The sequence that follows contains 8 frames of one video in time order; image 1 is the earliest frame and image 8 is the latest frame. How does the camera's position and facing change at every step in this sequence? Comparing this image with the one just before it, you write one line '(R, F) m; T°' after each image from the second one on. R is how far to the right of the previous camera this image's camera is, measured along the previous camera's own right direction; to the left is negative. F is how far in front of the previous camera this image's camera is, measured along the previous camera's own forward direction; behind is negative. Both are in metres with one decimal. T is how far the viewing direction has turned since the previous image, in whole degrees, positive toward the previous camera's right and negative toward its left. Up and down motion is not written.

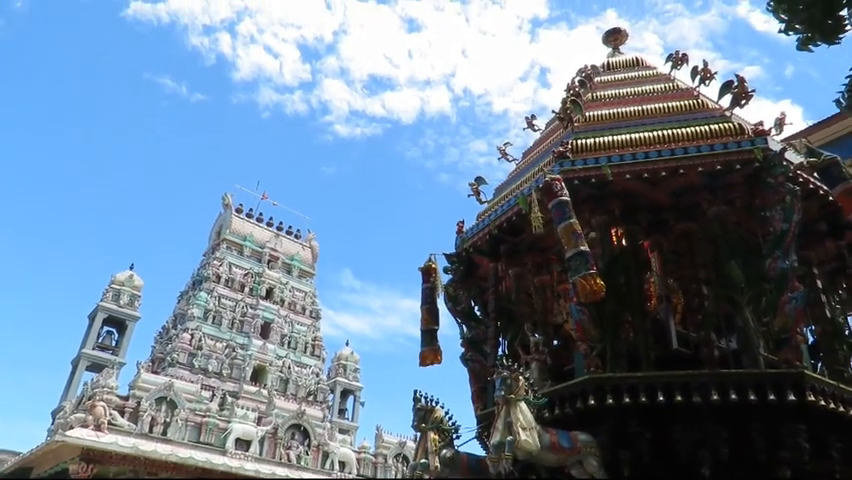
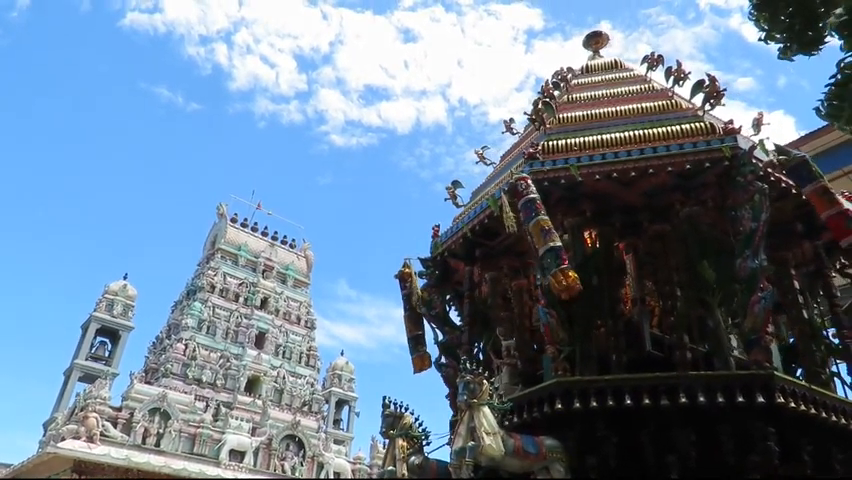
(+0.4, +0.2) m; 0°
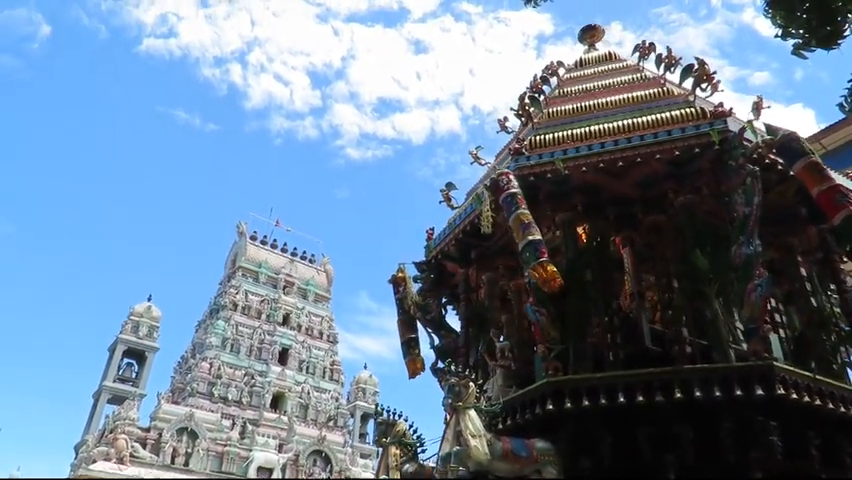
(+0.5, +0.2) m; -2°
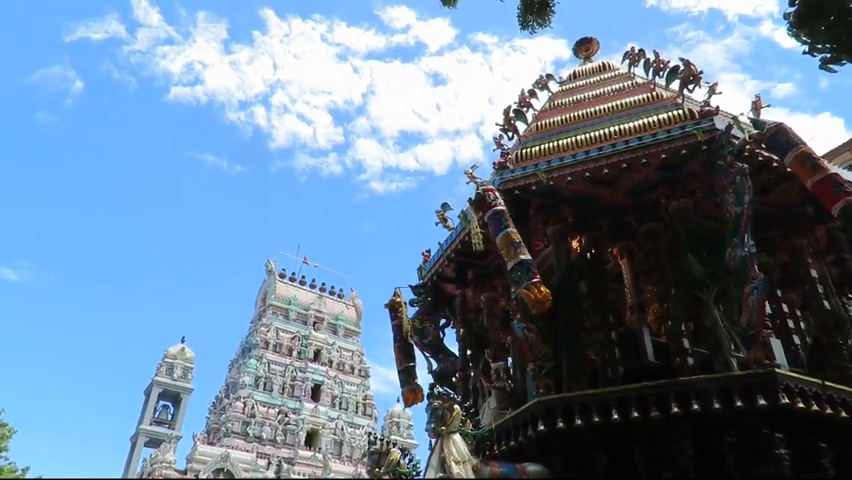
(+0.6, +0.3) m; -2°
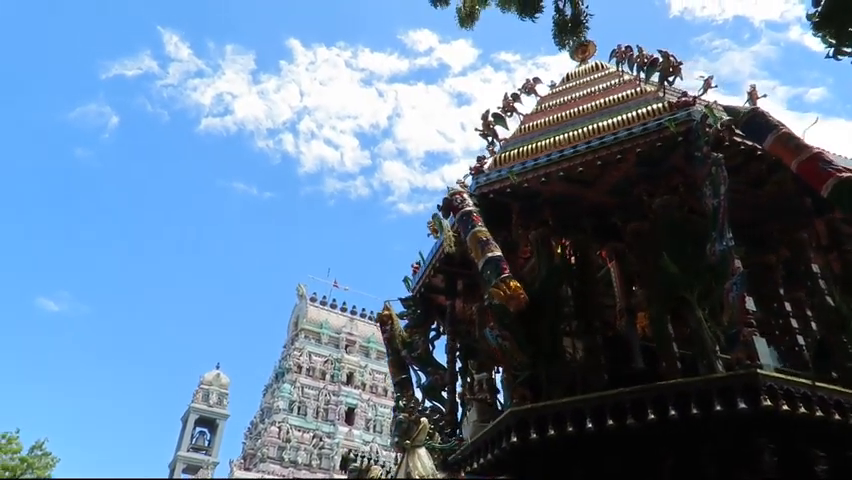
(+0.7, +0.3) m; -3°
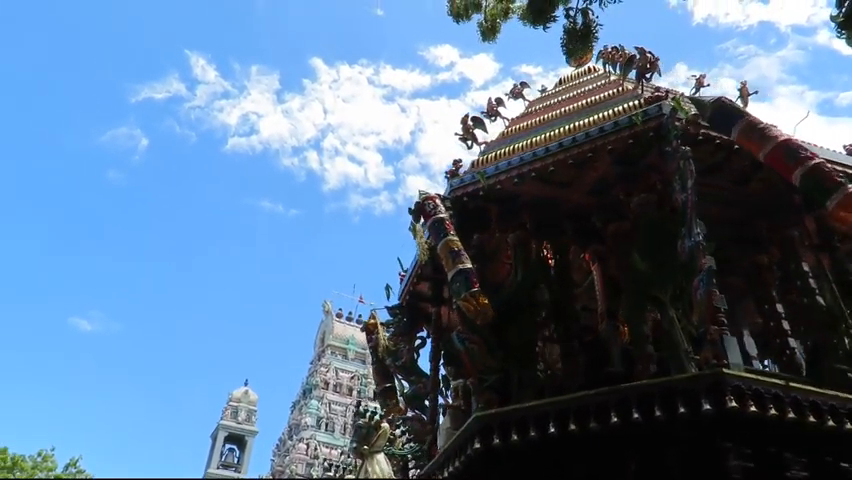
(+0.7, +0.2) m; -2°
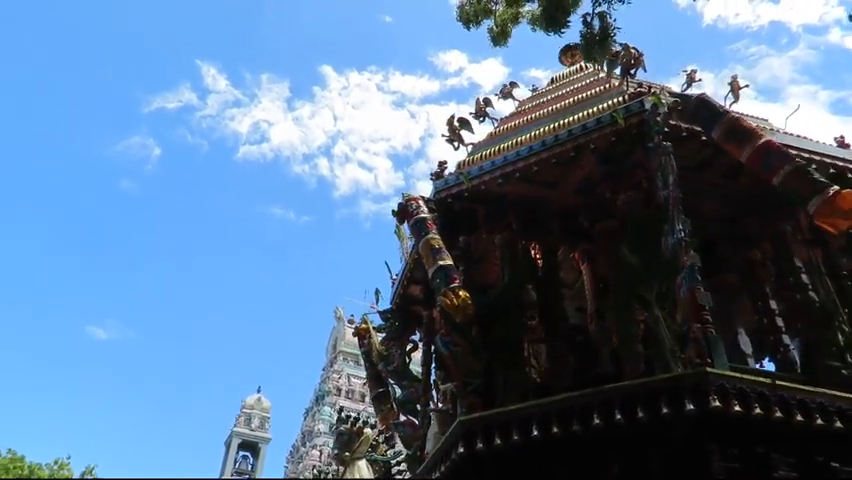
(+0.3, +0.1) m; -1°
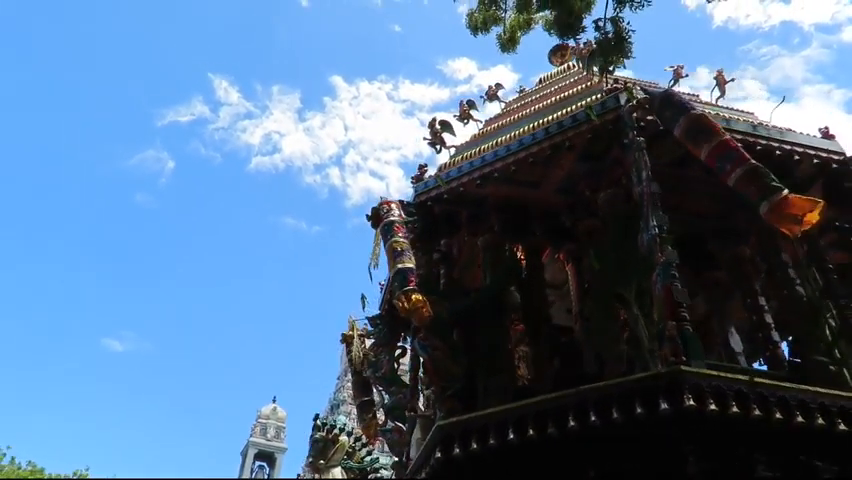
(+0.4, +0.1) m; -1°
